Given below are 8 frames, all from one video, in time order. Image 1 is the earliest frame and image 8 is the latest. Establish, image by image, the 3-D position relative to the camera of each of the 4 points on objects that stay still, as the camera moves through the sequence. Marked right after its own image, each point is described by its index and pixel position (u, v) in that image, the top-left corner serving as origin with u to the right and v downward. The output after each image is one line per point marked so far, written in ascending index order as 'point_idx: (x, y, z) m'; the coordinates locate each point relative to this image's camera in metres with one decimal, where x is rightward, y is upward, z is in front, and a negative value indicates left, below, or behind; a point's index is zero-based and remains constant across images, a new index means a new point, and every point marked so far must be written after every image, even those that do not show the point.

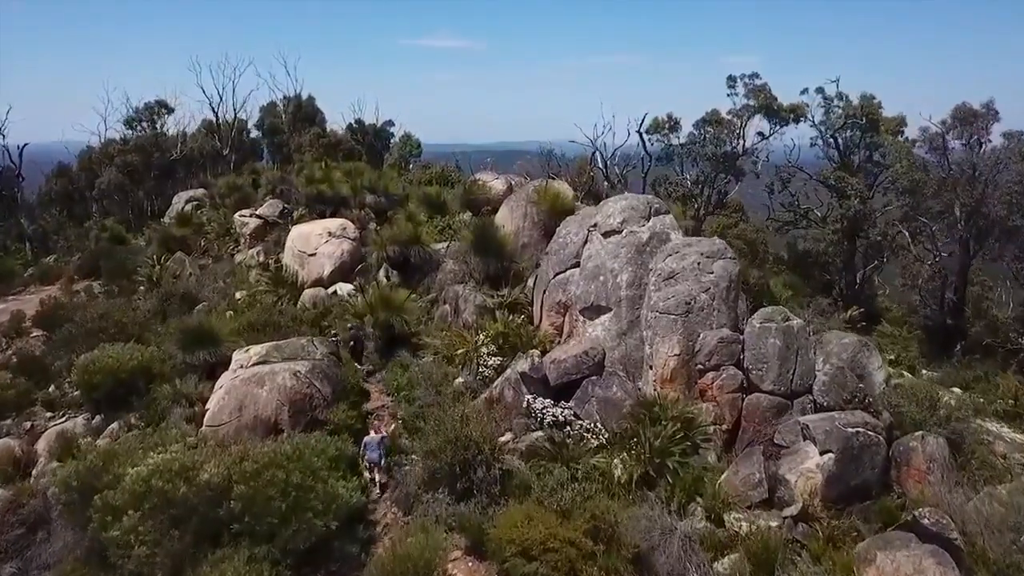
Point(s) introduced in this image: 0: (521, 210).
0: (+0.2, +1.4, +14.9) m
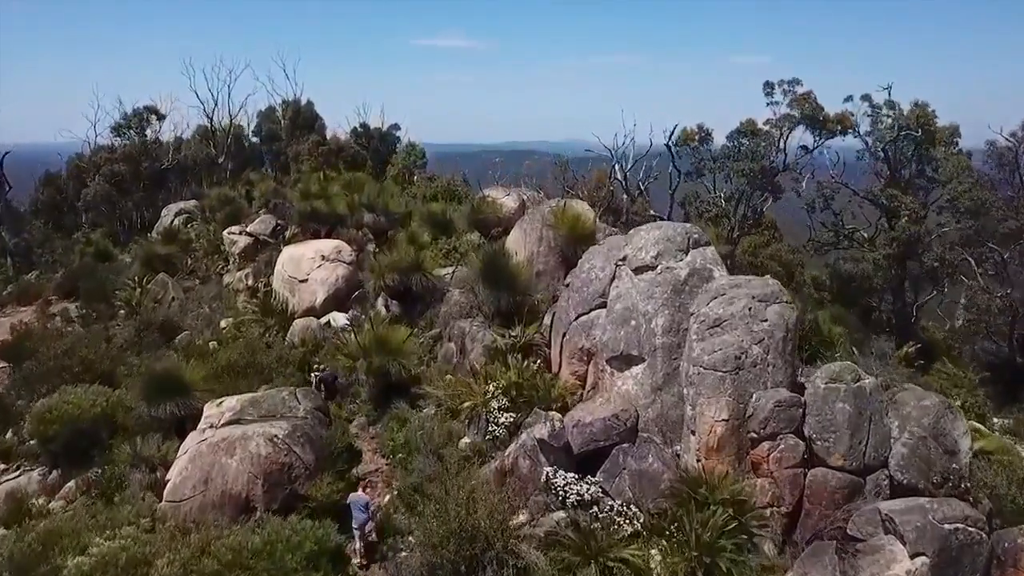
0: (+0.4, +0.9, +13.3) m
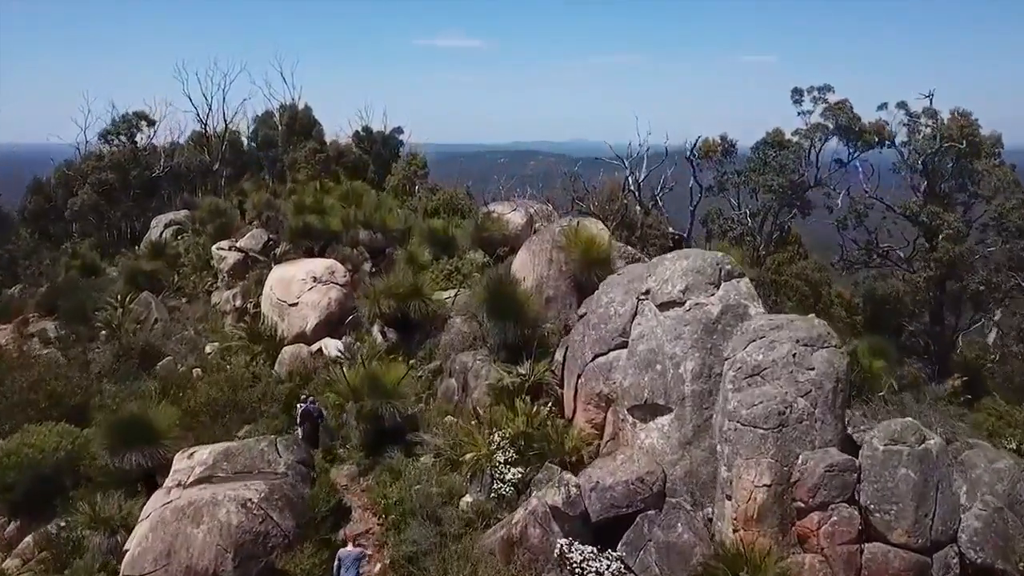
0: (+0.5, +0.5, +12.1) m
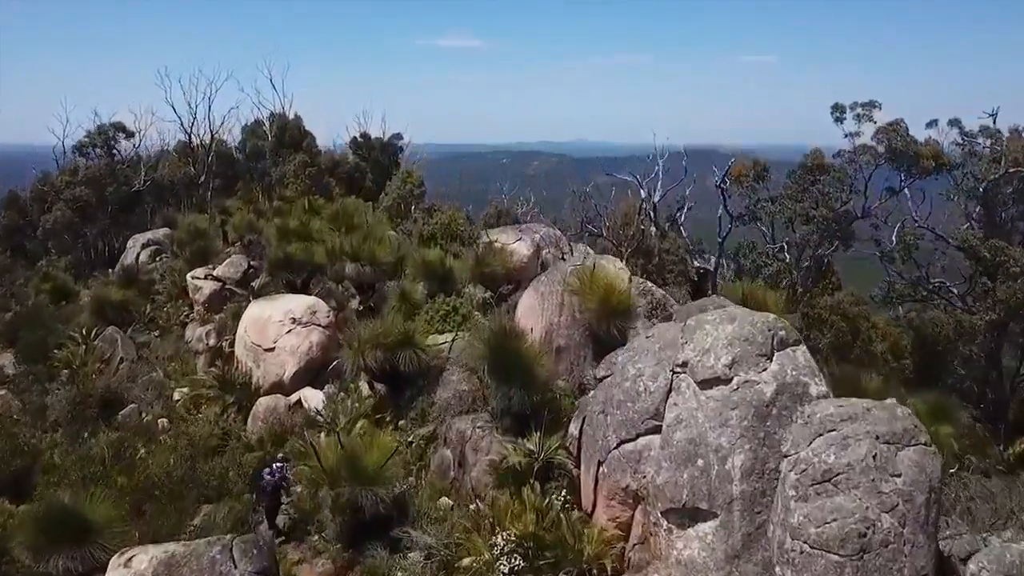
0: (+0.6, -0.2, +10.5) m
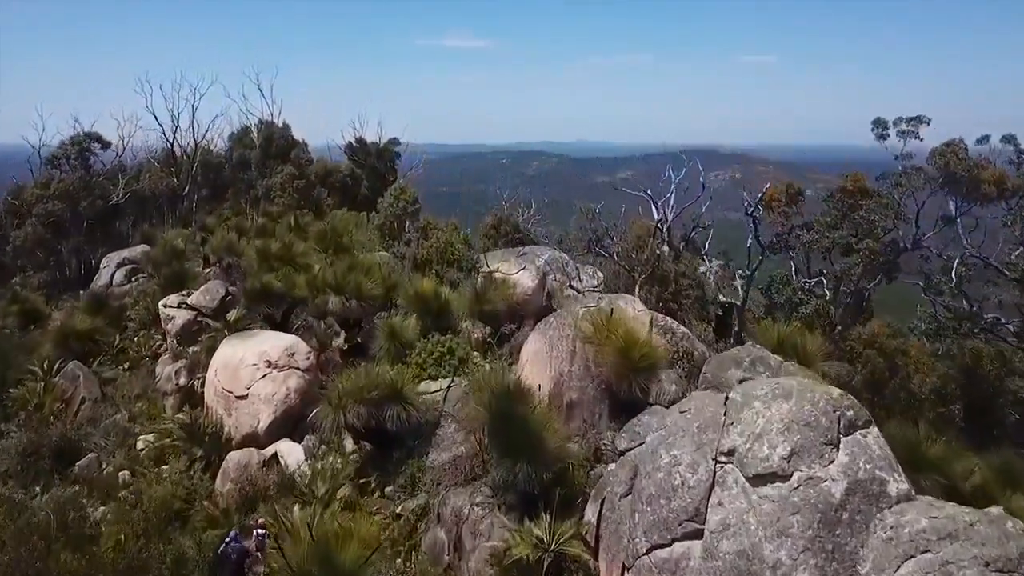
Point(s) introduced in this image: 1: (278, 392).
0: (+0.6, -0.7, +9.1) m
1: (-3.0, -1.3, +10.7) m
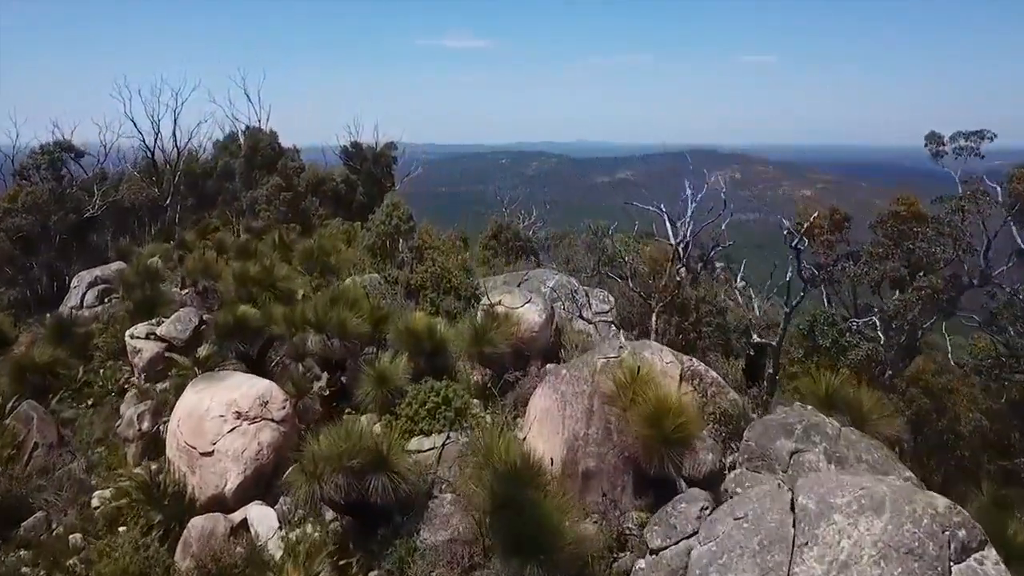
0: (+0.7, -1.1, +7.7) m
1: (-2.9, -1.8, +9.3) m
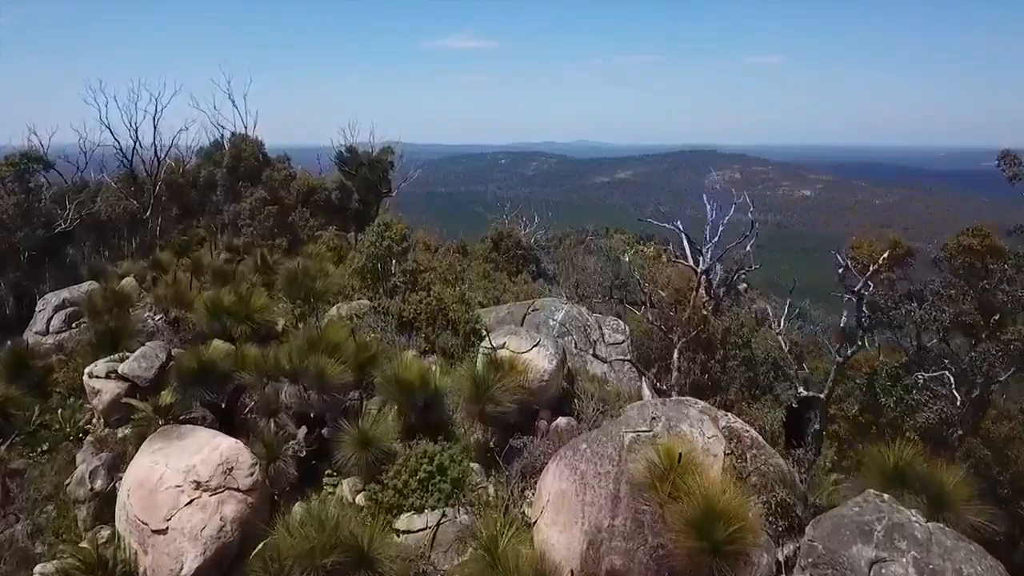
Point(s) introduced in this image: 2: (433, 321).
0: (+0.7, -1.6, +6.3) m
1: (-2.9, -2.2, +7.9) m
2: (-1.1, -0.4, +11.4) m
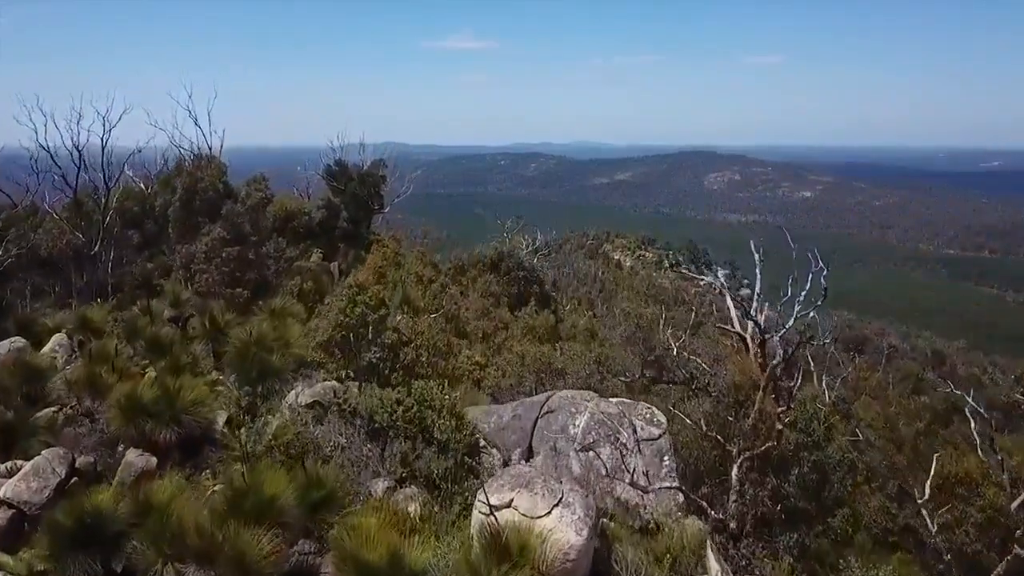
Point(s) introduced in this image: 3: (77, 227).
0: (+0.8, -2.6, +3.5) m
1: (-2.8, -3.3, +5.1) m
2: (-1.0, -1.5, +8.6) m
3: (-9.9, +1.5, +19.2) m
